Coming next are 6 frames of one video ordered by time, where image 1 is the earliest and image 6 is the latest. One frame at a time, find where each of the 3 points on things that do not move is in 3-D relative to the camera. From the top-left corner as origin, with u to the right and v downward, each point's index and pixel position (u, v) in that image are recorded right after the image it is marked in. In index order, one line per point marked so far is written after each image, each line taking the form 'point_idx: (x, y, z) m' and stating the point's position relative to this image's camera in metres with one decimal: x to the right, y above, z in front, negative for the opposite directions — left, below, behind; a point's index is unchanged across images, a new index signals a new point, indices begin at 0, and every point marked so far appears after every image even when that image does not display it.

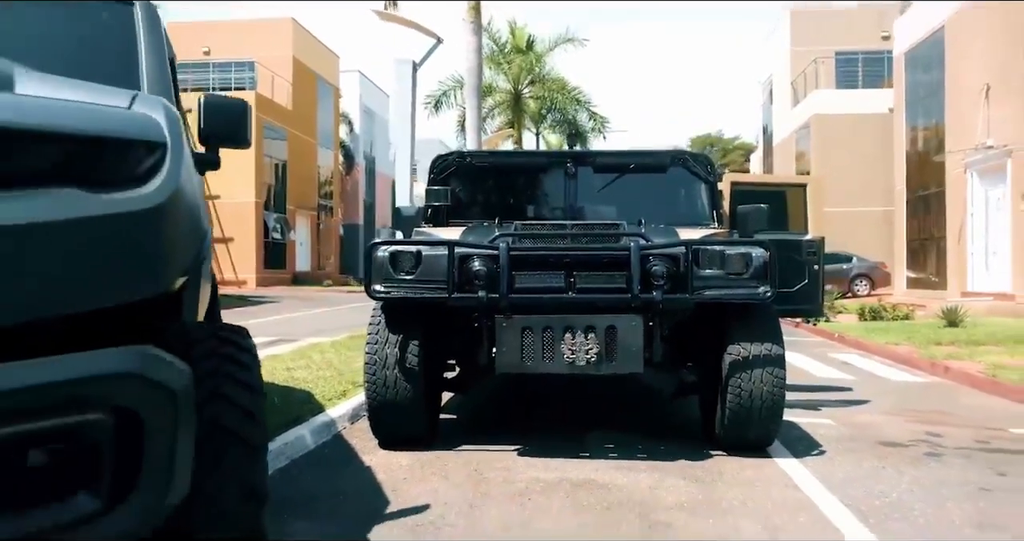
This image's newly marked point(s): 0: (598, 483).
0: (+0.5, -1.3, +5.1) m
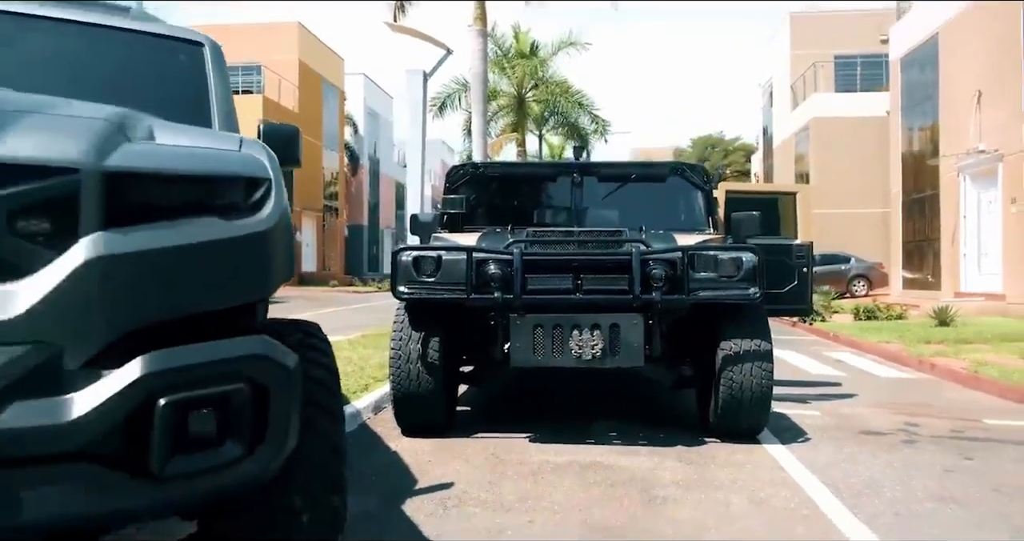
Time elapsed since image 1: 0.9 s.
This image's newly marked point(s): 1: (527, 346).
0: (+0.6, -1.3, +5.6) m
1: (+0.1, -0.6, +6.1) m
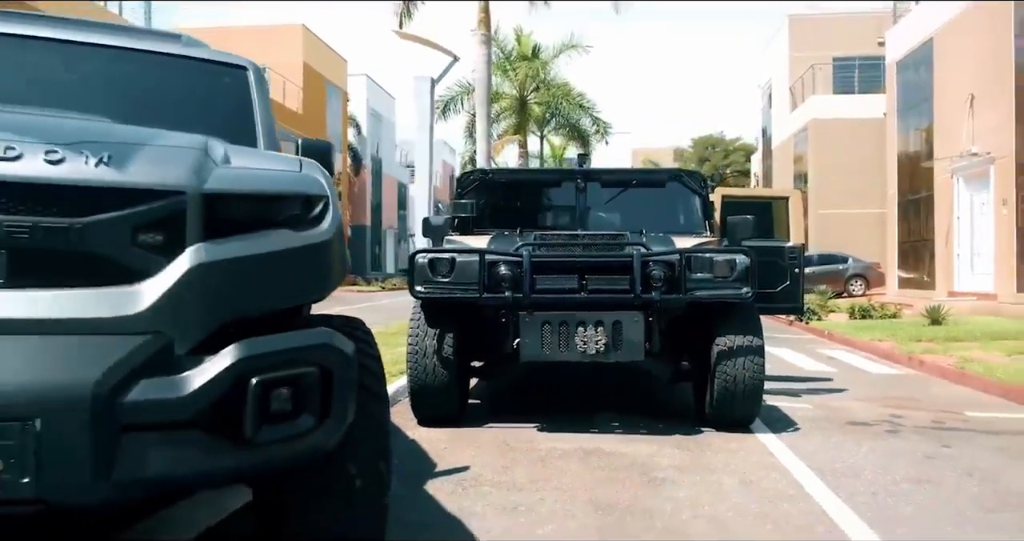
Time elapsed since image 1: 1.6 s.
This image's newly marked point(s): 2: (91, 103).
0: (+0.7, -1.3, +6.1) m
1: (+0.2, -0.6, +6.6) m
2: (-2.1, +0.9, +4.2) m
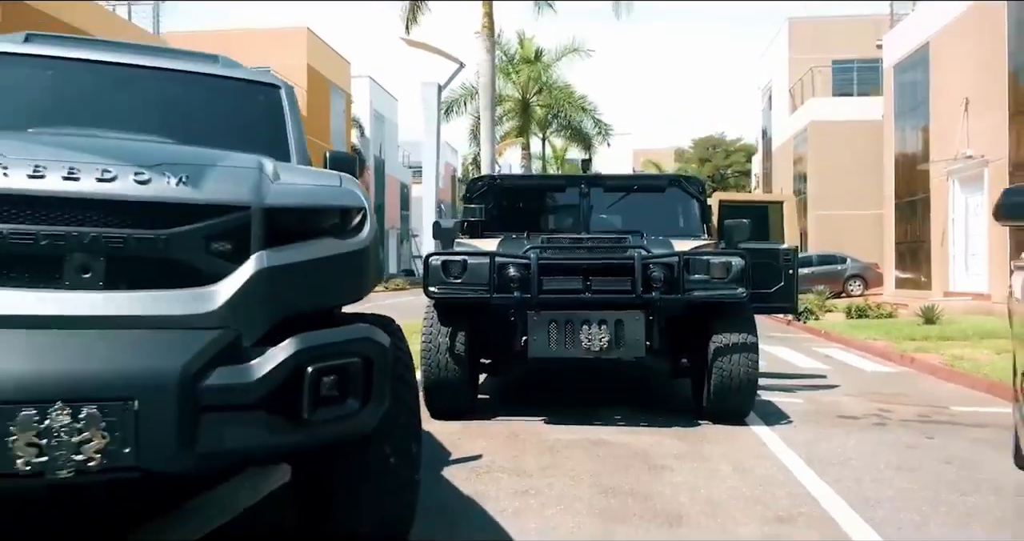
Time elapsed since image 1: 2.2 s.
0: (+0.8, -1.4, +6.5) m
1: (+0.3, -0.6, +7.0) m
2: (-2.1, +0.8, +4.6) m
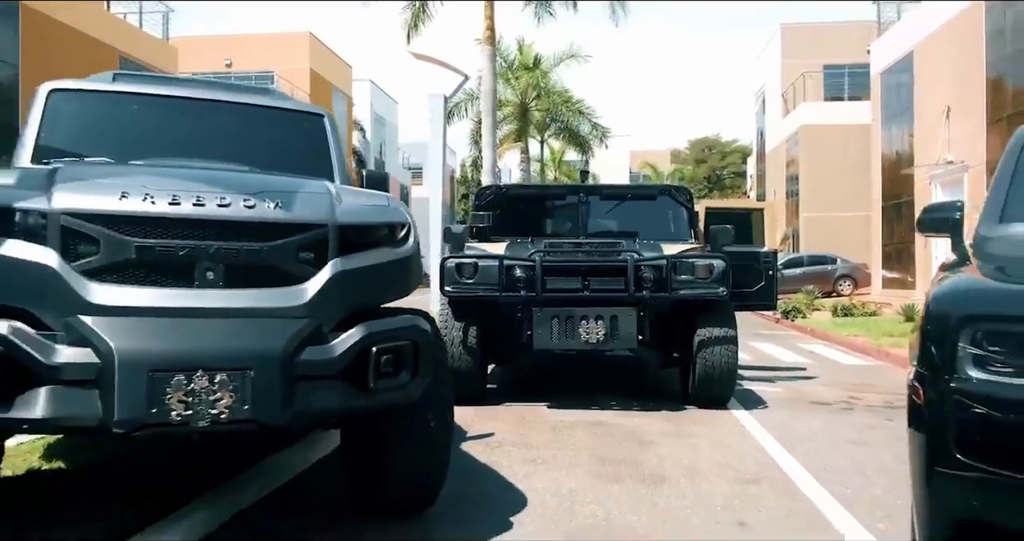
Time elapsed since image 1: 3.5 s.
0: (+0.8, -1.4, +7.4) m
1: (+0.3, -0.6, +7.9) m
2: (-2.0, +0.8, +5.5) m
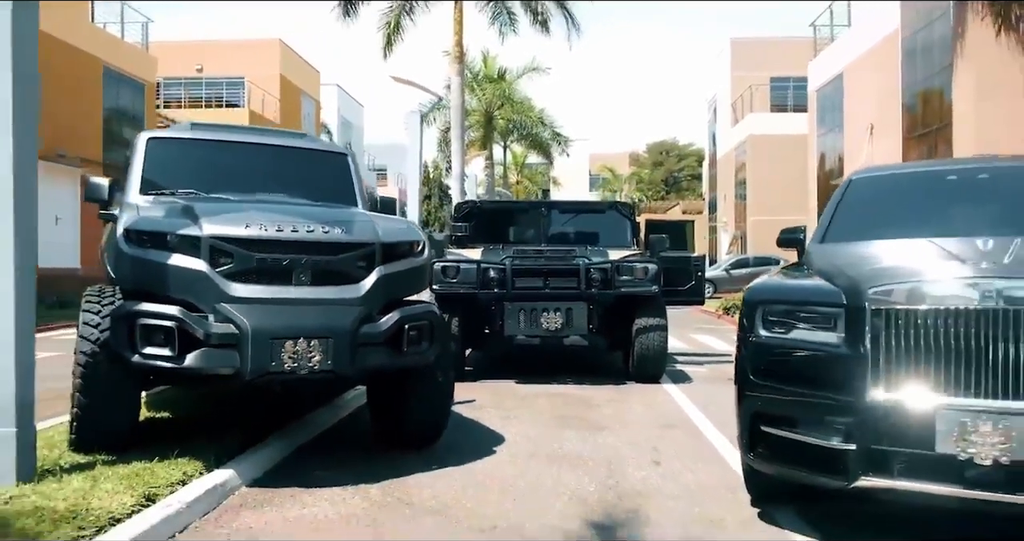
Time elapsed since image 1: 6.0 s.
0: (+0.6, -1.4, +9.4) m
1: (0.0, -0.6, +9.8) m
2: (-2.2, +0.8, +7.3) m
